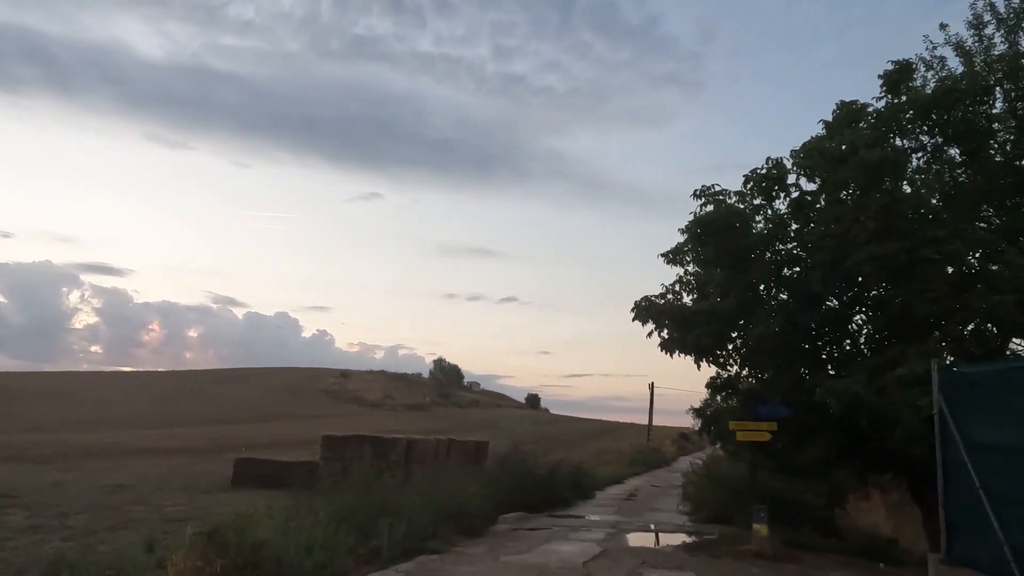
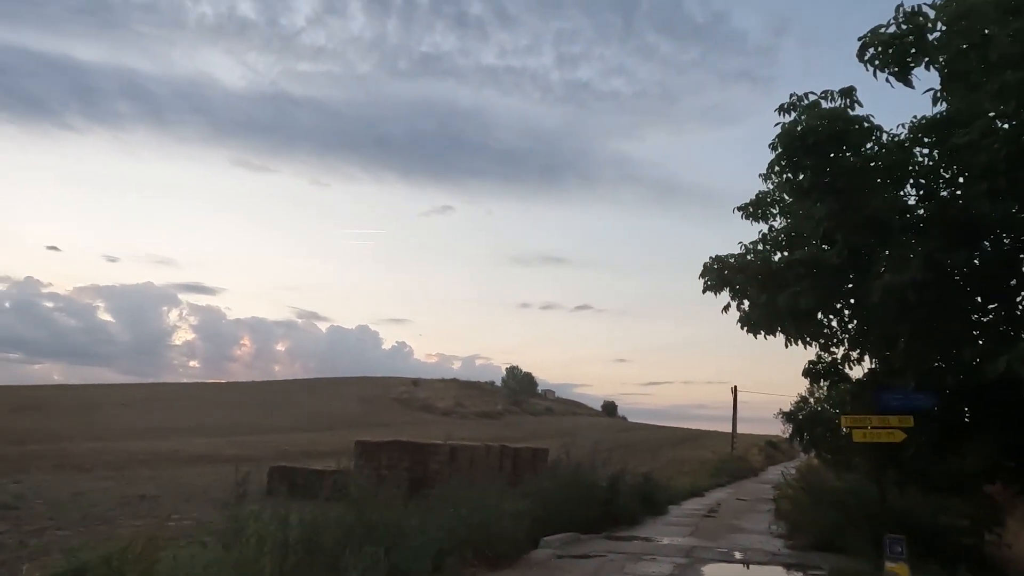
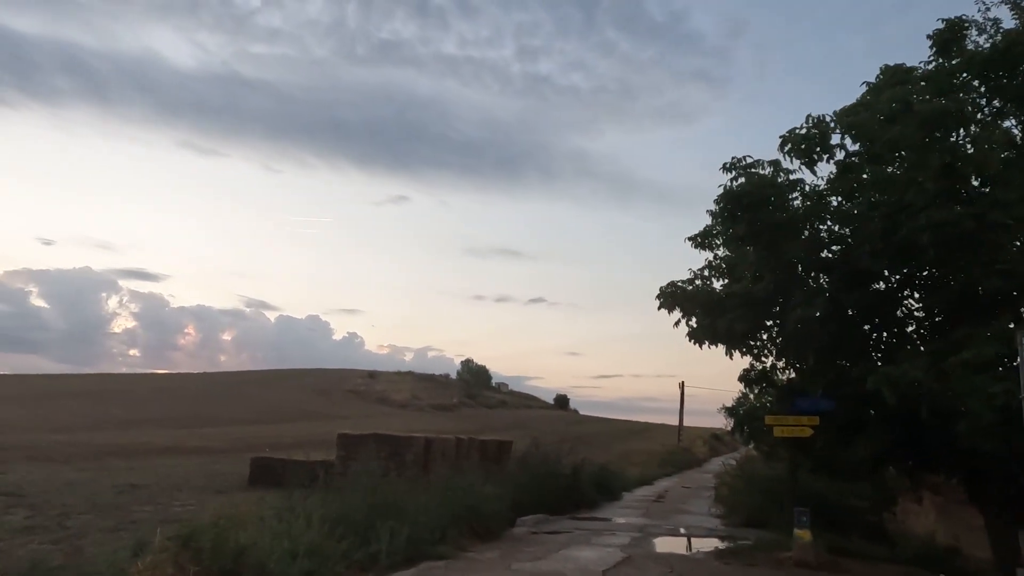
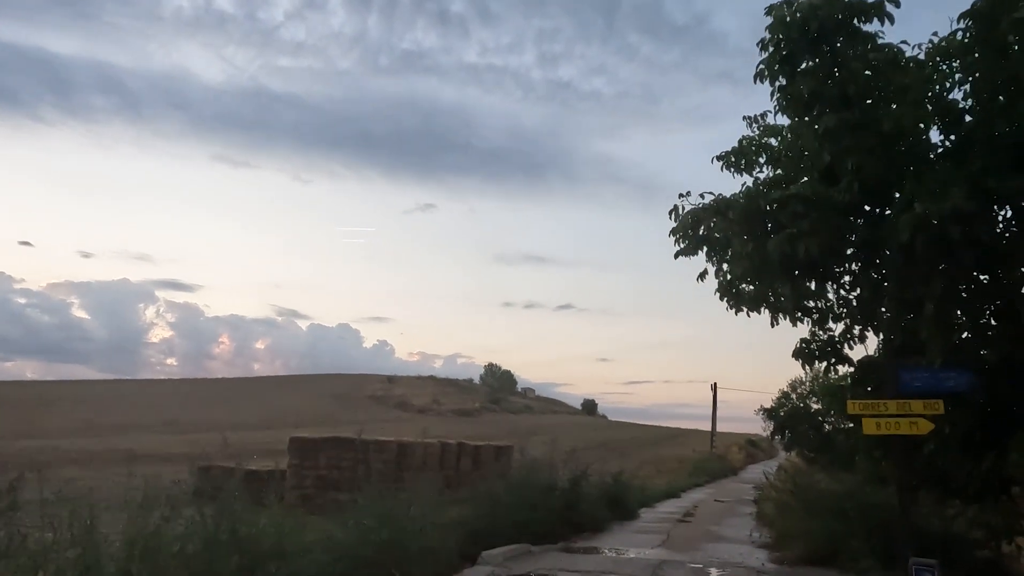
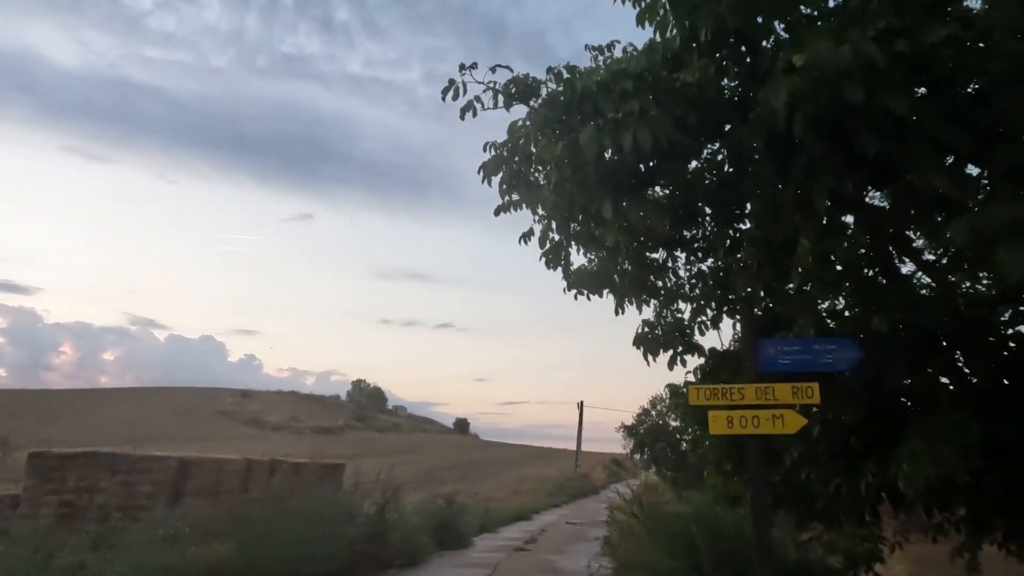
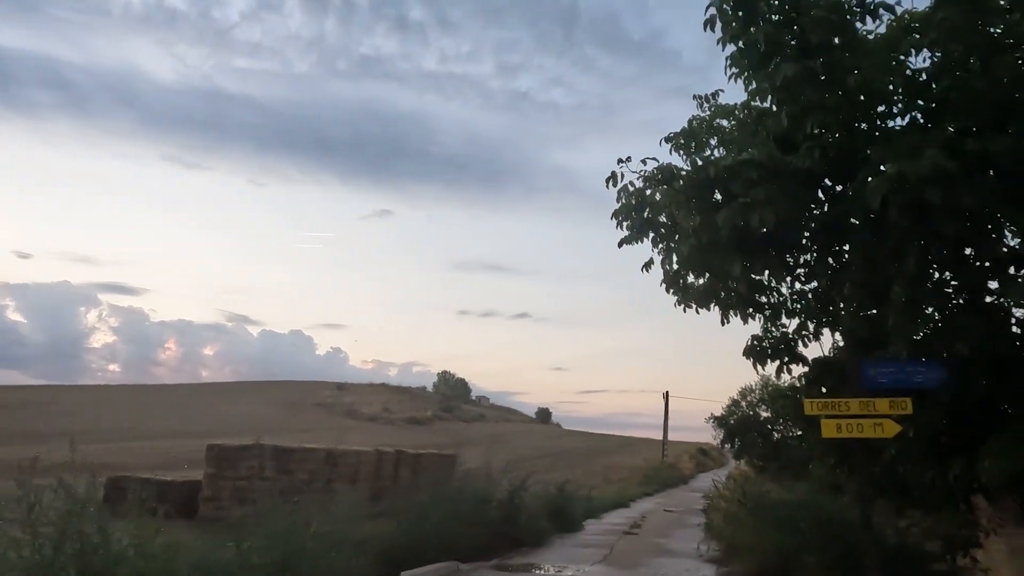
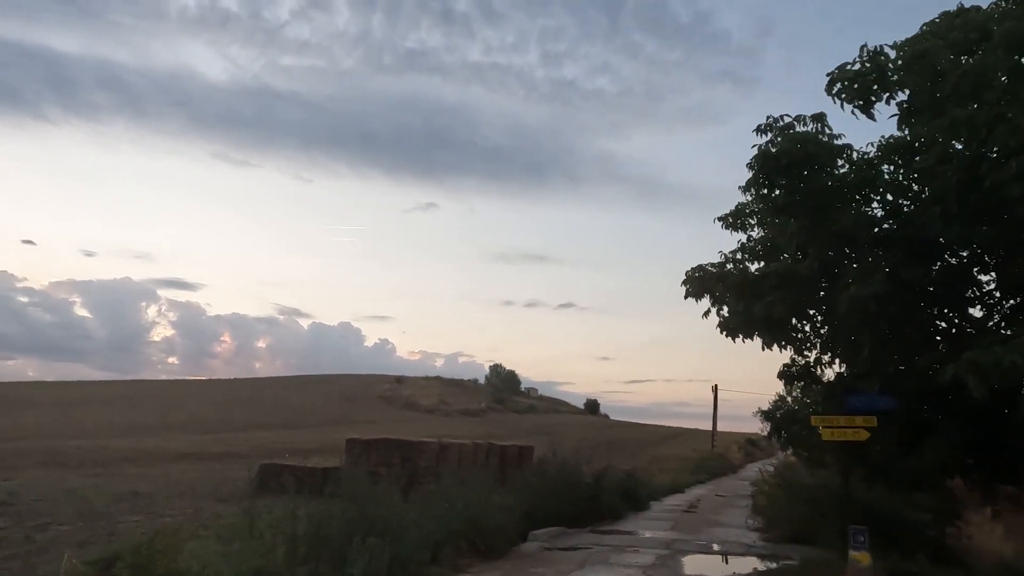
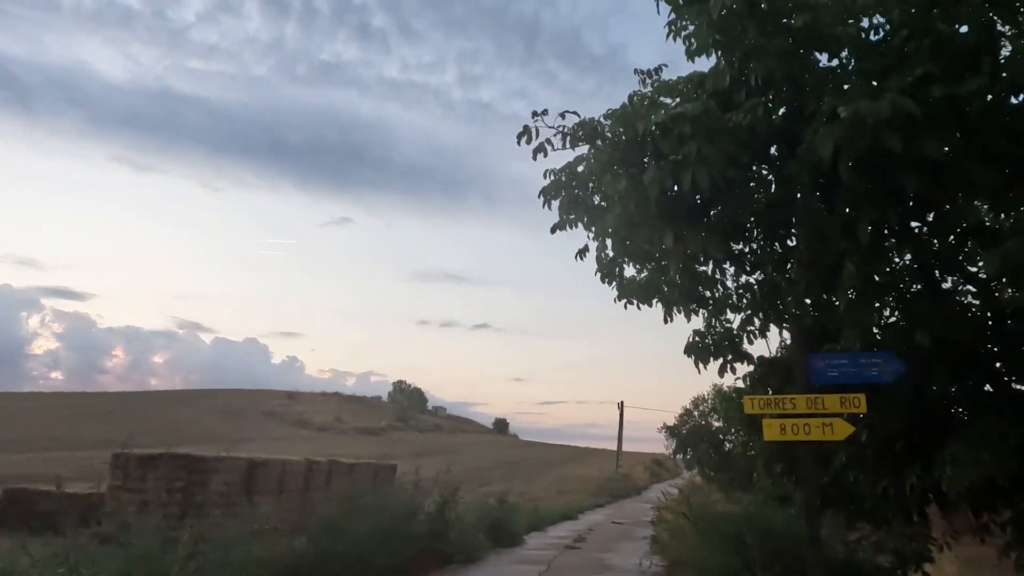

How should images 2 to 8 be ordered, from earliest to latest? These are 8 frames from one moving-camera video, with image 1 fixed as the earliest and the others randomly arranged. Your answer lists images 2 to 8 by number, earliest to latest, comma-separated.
3, 7, 2, 4, 6, 8, 5
